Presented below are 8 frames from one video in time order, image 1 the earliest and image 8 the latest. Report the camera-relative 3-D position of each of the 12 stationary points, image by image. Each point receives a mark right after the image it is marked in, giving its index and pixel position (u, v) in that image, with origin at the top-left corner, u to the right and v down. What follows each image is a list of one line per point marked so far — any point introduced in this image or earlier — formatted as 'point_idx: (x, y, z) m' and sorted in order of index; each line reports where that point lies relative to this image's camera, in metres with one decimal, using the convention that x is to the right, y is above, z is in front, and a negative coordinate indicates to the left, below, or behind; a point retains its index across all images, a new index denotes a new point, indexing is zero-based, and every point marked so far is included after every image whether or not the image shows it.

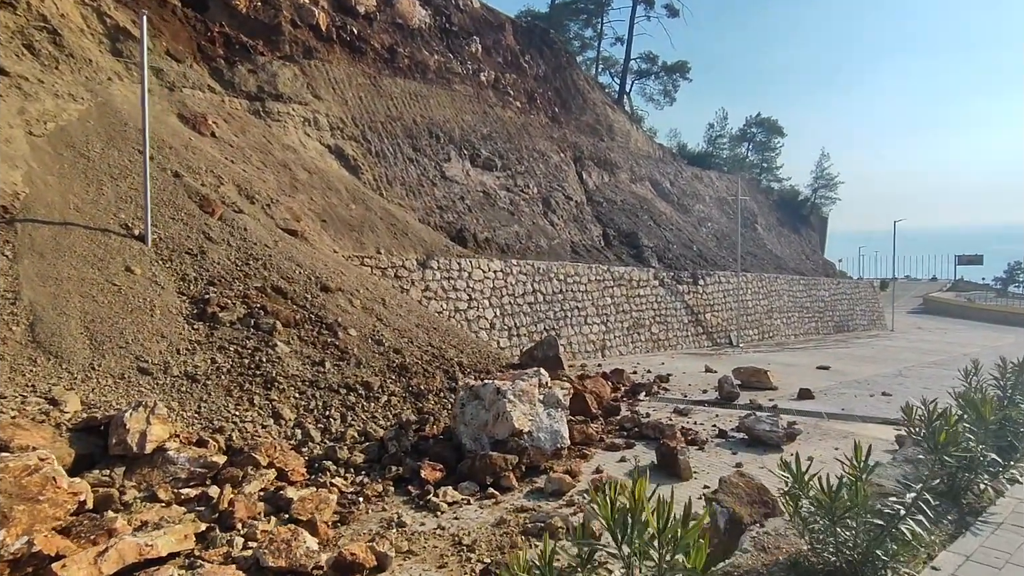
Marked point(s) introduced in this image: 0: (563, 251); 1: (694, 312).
0: (+1.4, +1.1, +17.4) m
1: (+5.6, -0.8, +18.3) m
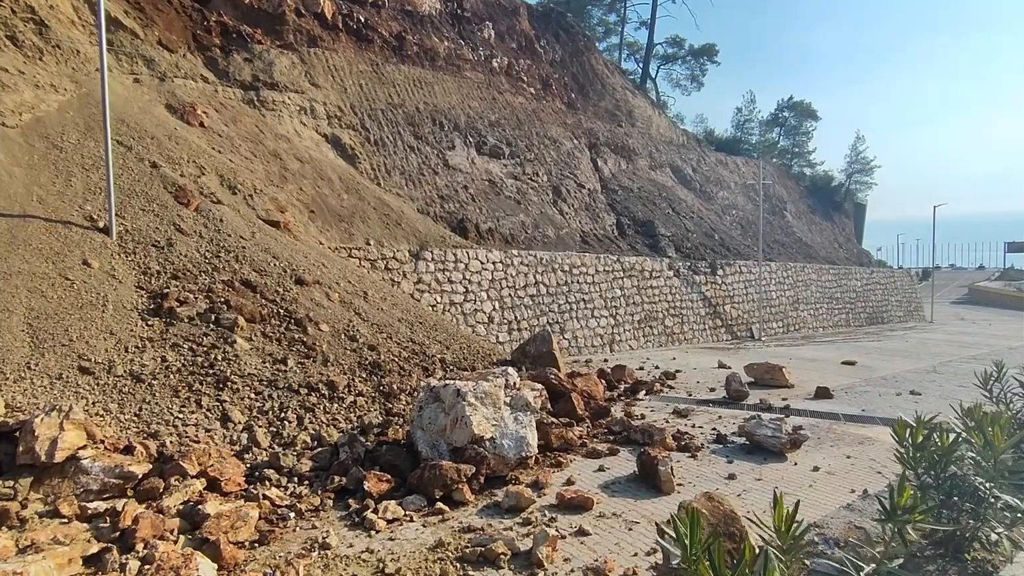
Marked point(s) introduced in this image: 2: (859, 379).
0: (+1.6, +1.3, +16.6) m
1: (+5.9, -0.5, +17.4) m
2: (+6.8, -1.8, +11.6) m
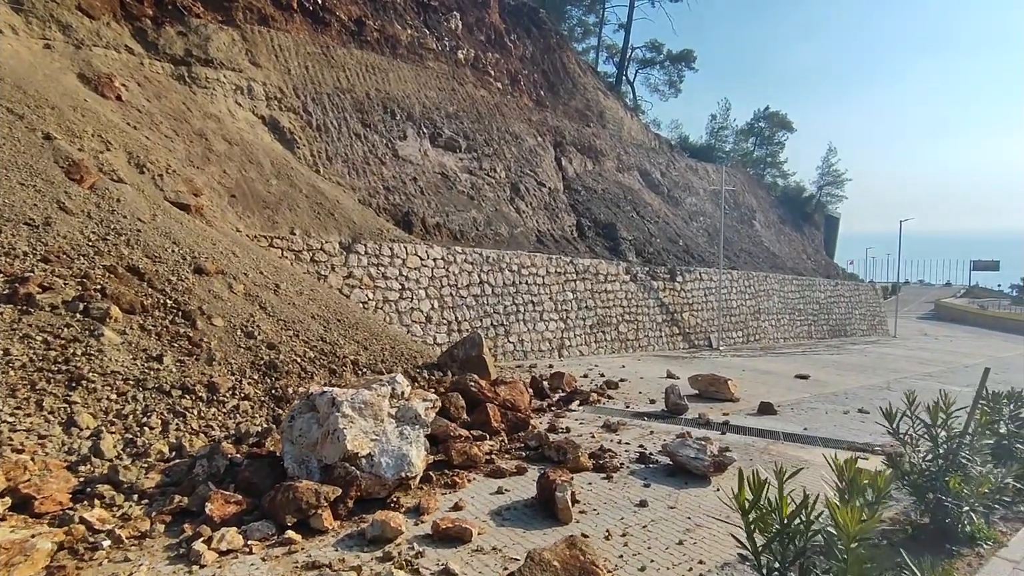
0: (+0.3, +1.3, +16.0) m
1: (+4.5, -0.7, +16.9) m
2: (+5.6, -2.0, +11.1) m
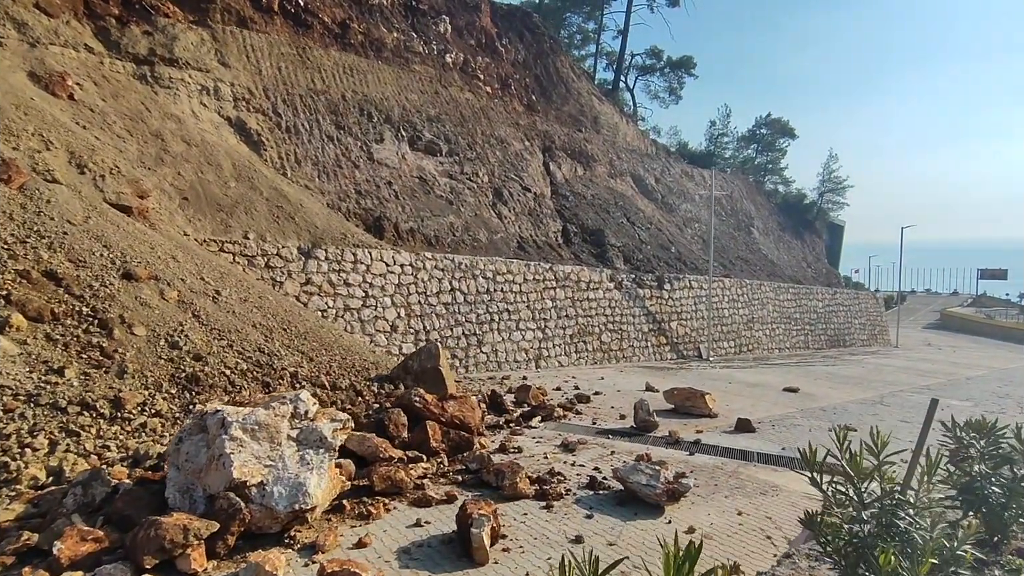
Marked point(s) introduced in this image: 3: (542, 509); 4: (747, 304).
0: (-0.2, +1.1, +15.4) m
1: (+4.0, -0.9, +16.2) m
2: (+5.0, -2.1, +10.4) m
3: (+0.3, -2.0, +5.3) m
4: (+7.6, -0.5, +19.1) m
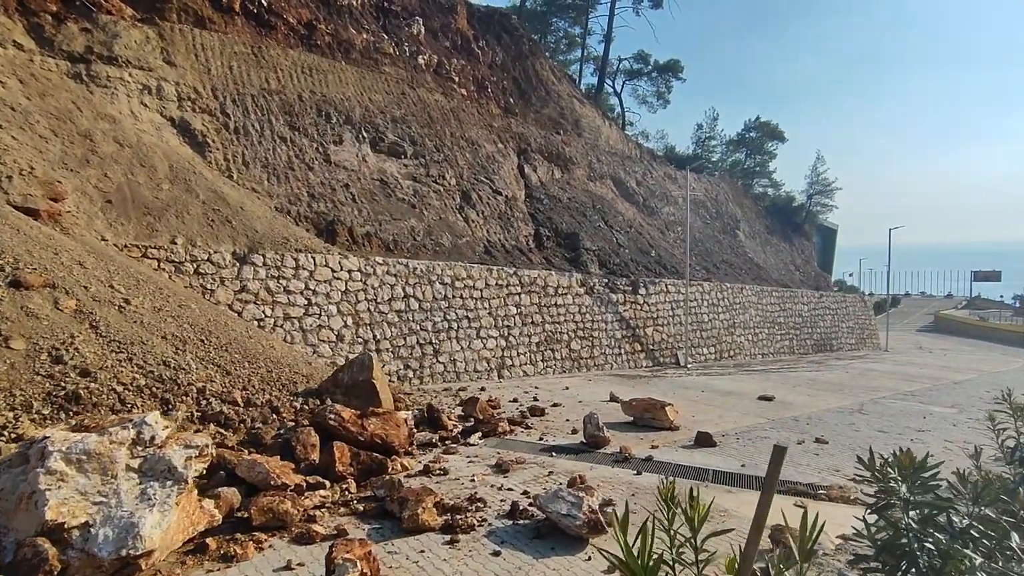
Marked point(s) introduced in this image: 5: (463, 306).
0: (-1.1, +0.9, +14.7) m
1: (+3.1, -1.0, +15.5) m
2: (+4.2, -2.2, +9.7) m
3: (-0.5, -2.0, +4.6) m
4: (+6.8, -0.7, +18.5) m
5: (-1.0, -0.4, +12.3) m
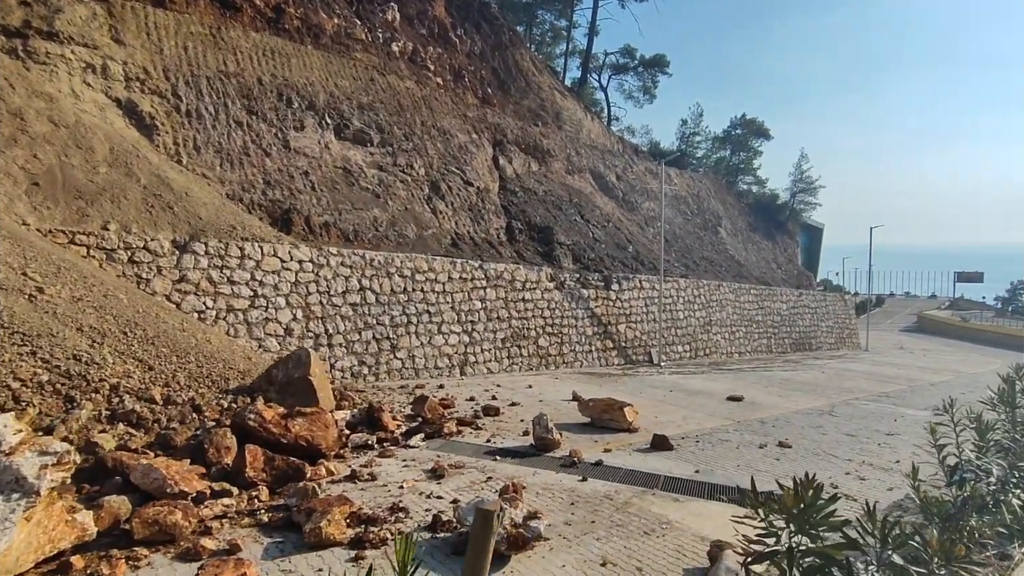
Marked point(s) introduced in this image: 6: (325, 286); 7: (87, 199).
0: (-1.8, +1.1, +14.2) m
1: (+2.3, -0.9, +15.1) m
2: (+3.4, -2.1, +9.3) m
3: (-1.2, -1.9, +4.2) m
4: (+5.9, -0.6, +18.1) m
5: (-1.8, -0.2, +11.8) m
6: (-3.4, 0.0, +10.6) m
7: (-6.6, +1.4, +9.1) m
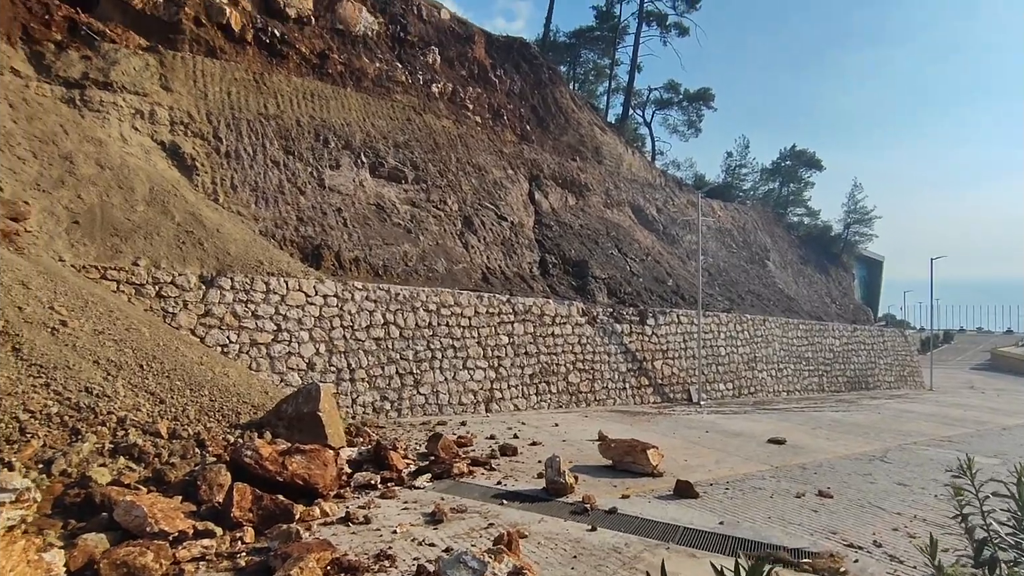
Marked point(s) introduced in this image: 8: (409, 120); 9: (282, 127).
0: (-1.1, +0.2, +14.1) m
1: (+3.1, -1.8, +14.5) m
2: (+3.7, -2.6, +8.6) m
3: (-1.3, -2.1, +3.9) m
4: (+6.9, -1.6, +17.2) m
5: (-1.2, -0.9, +11.7) m
6: (-2.9, -0.6, +10.6) m
7: (-6.3, +0.8, +9.5) m
8: (-3.0, +5.0, +17.6) m
9: (-5.6, +3.9, +14.3) m
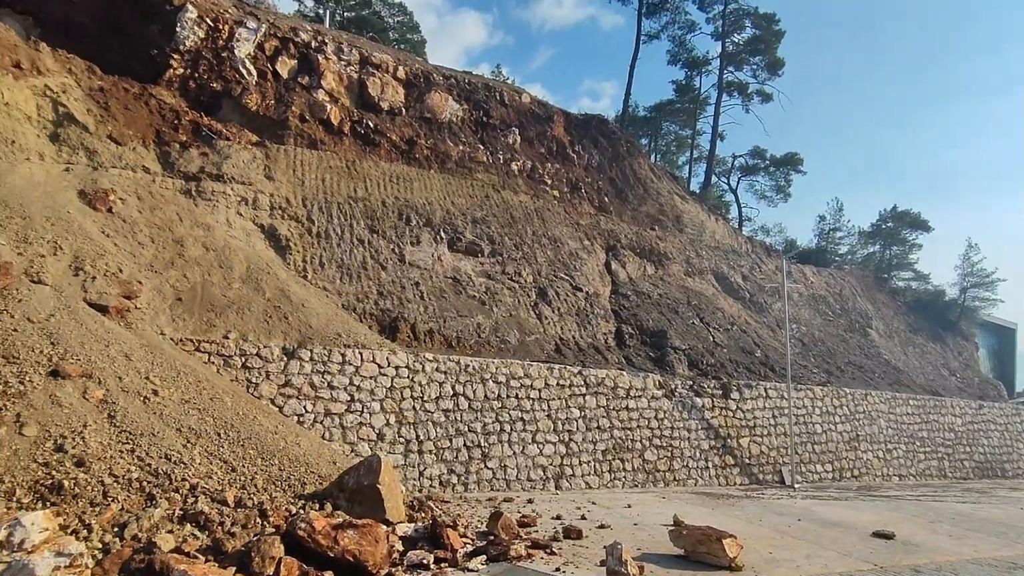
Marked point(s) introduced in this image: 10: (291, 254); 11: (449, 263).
0: (+0.6, -1.5, +14.0) m
1: (+4.8, -3.4, +13.6) m
2: (+4.6, -3.6, +7.6) m
3: (-1.1, -2.6, +3.7) m
4: (+9.1, -3.5, +15.7) m
5: (+0.1, -2.3, +11.5) m
6: (-1.7, -1.9, +10.8) m
7: (-5.2, -0.4, +10.3) m
8: (-0.8, +2.9, +18.3) m
9: (-3.8, +2.1, +15.3) m
10: (-5.0, +0.8, +13.3) m
11: (-1.6, +0.6, +15.3) m
